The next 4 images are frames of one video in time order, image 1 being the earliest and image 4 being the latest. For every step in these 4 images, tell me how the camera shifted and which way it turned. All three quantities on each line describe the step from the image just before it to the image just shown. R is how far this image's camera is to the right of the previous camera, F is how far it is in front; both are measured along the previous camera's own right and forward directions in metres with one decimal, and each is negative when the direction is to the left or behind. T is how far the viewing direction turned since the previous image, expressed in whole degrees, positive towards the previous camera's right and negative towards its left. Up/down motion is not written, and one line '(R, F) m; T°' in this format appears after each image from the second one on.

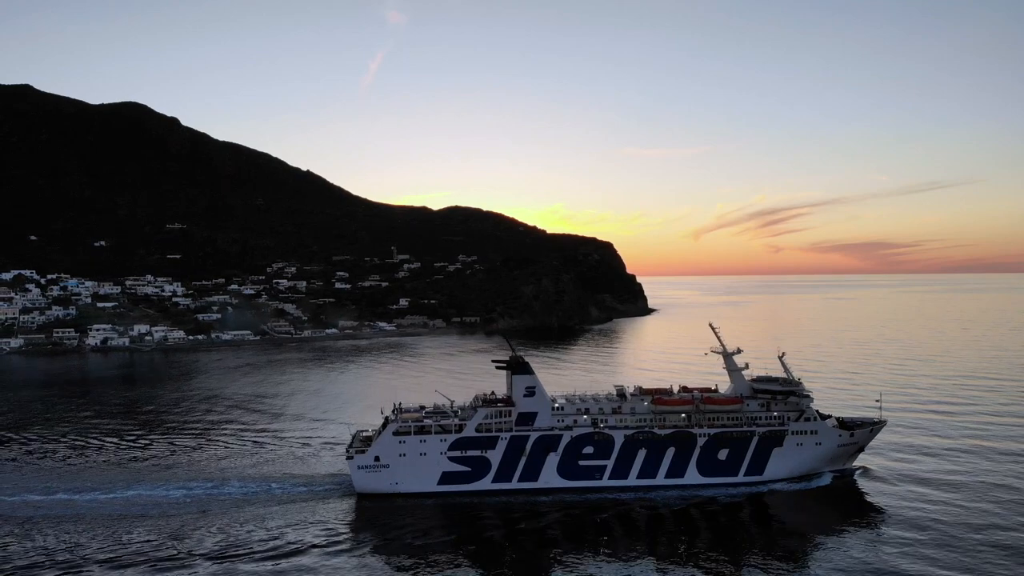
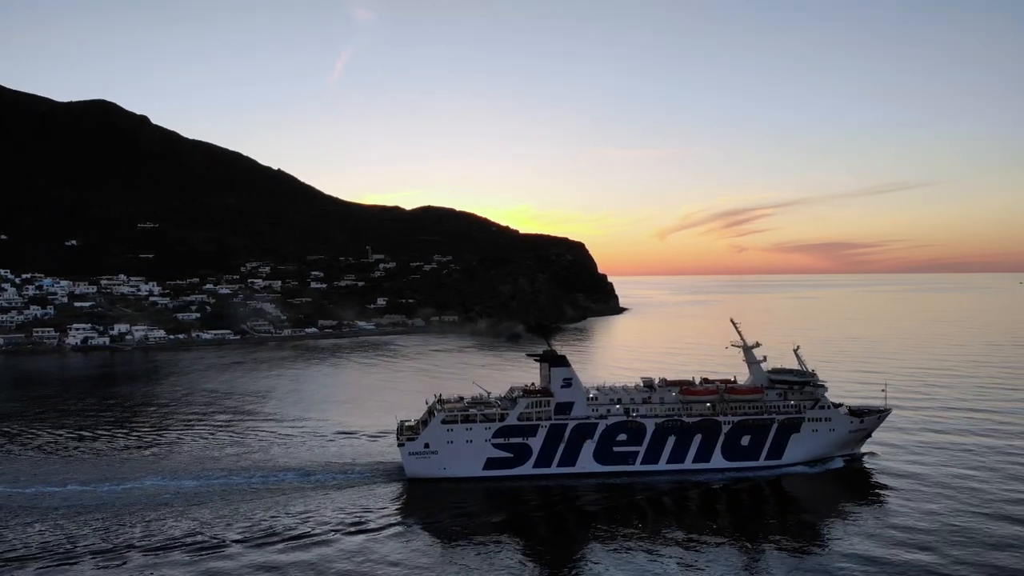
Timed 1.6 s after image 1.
(-1.6, -1.0) m; +2°
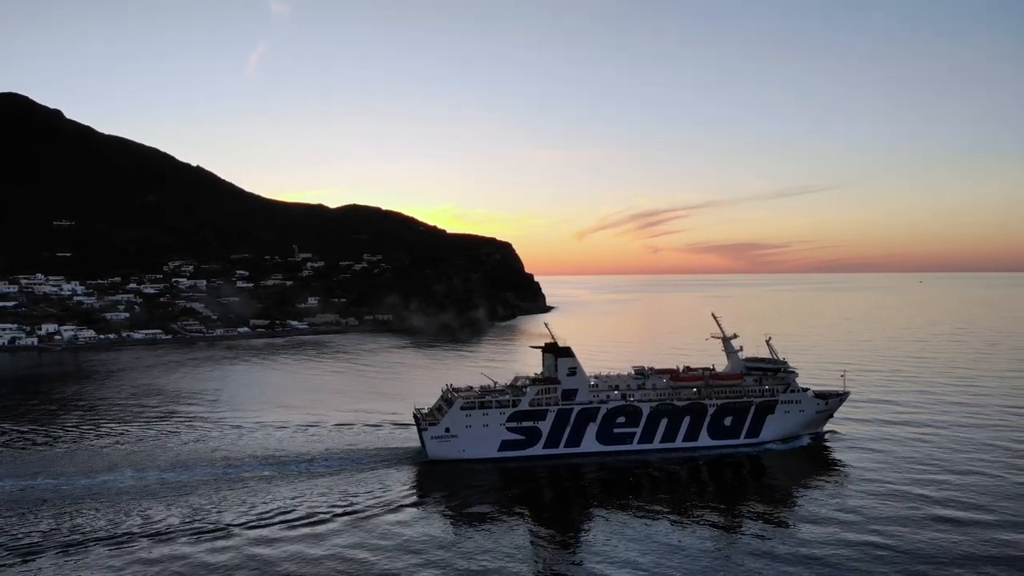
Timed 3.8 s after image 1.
(-2.0, -1.5) m; +5°
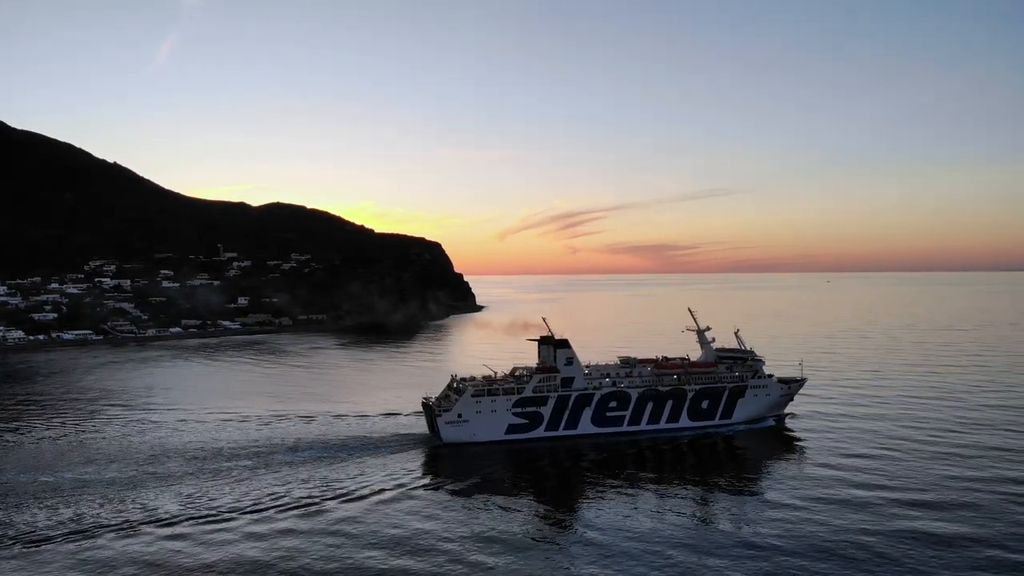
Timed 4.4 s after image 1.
(-1.9, -1.7) m; +5°
